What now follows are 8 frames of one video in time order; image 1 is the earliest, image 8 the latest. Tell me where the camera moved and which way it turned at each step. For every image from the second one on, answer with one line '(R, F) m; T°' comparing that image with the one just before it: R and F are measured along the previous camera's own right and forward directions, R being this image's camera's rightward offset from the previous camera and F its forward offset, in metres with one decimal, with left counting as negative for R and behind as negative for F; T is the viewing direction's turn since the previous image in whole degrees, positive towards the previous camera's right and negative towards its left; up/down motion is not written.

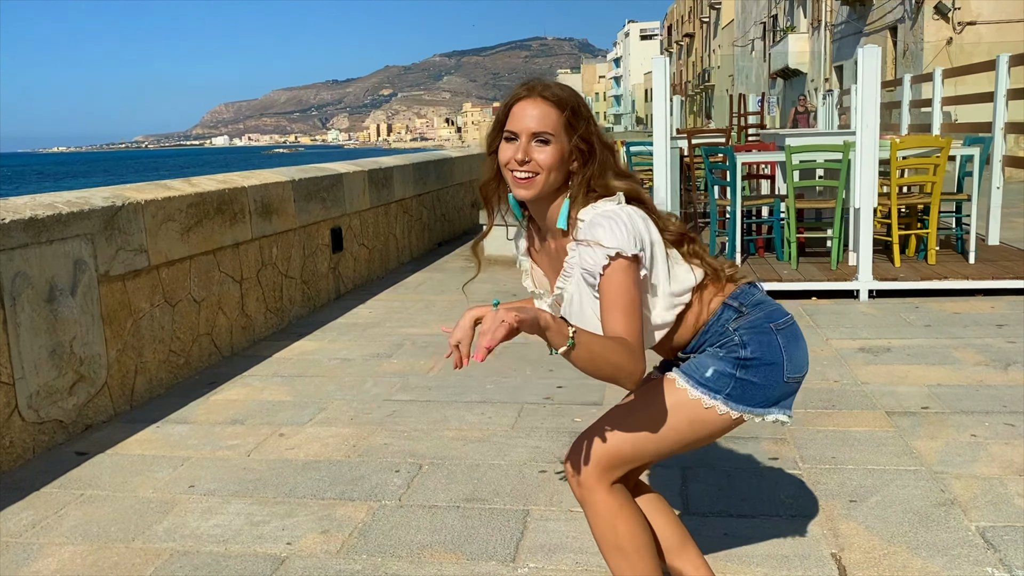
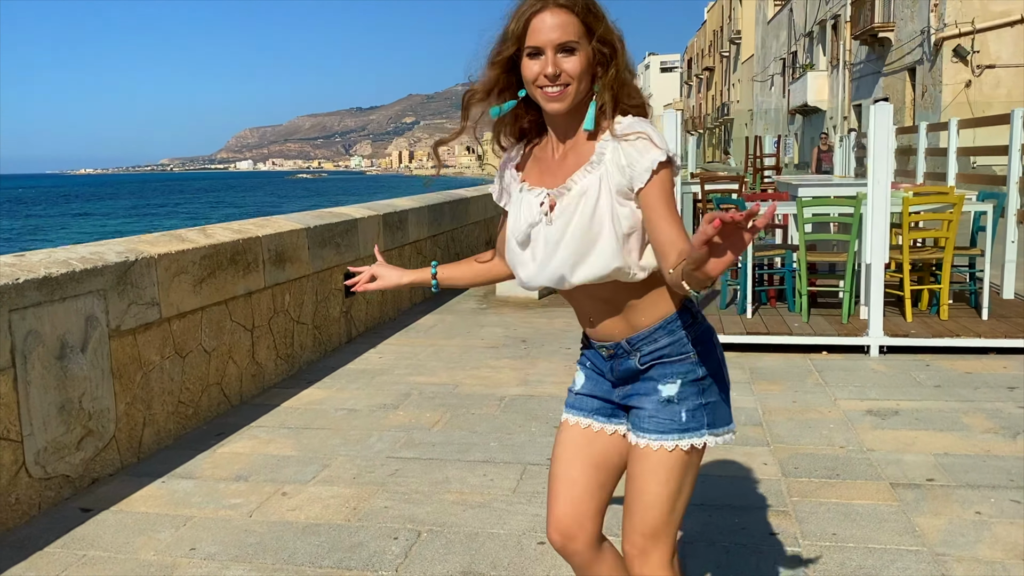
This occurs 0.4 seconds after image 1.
(+0.1, 0.0) m; -1°
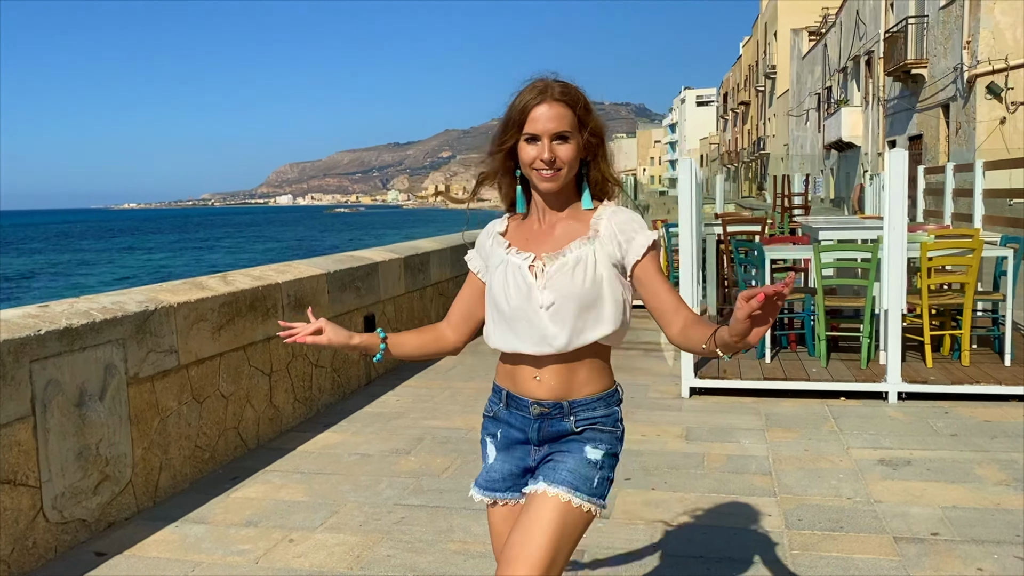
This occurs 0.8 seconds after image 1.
(+0.1, -0.1) m; -2°
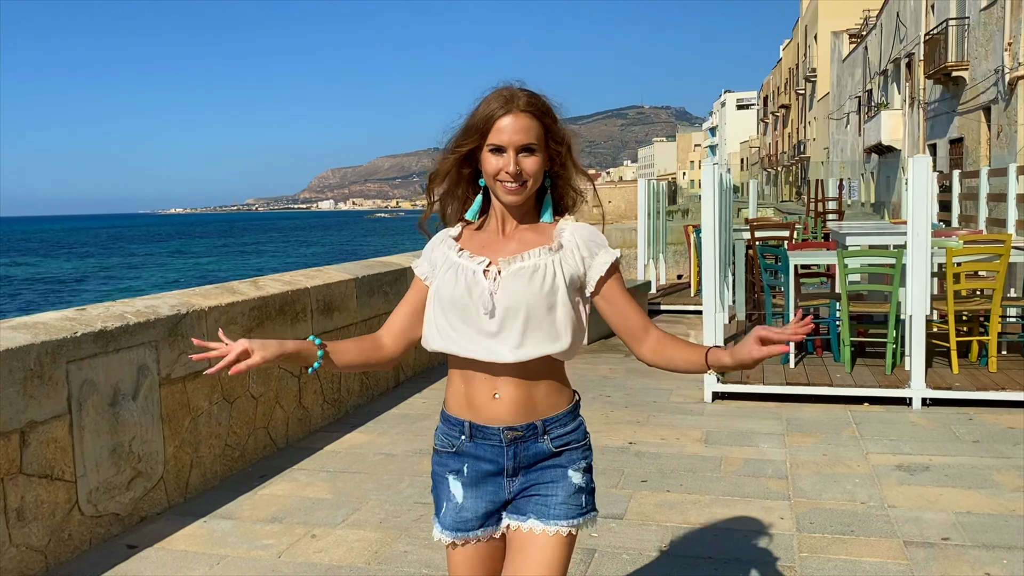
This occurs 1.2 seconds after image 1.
(+0.1, -0.1) m; -2°
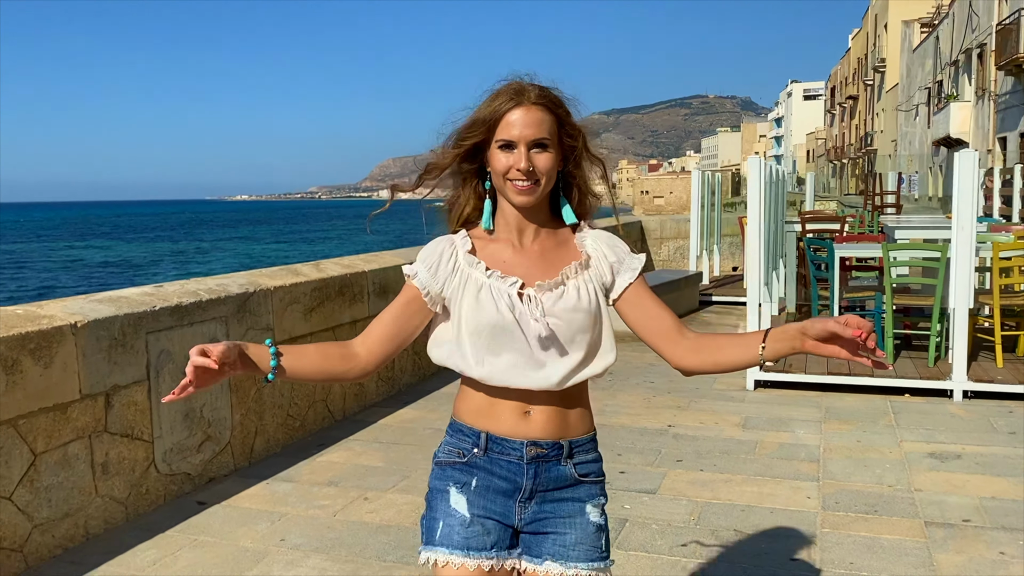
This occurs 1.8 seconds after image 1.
(+0.1, -0.3) m; -4°
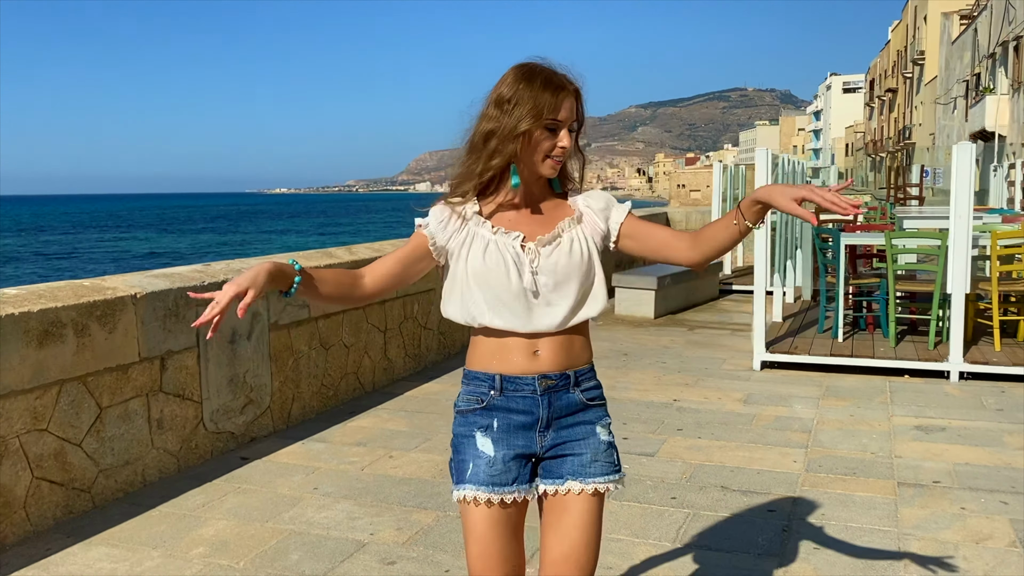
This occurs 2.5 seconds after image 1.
(+0.1, -0.4) m; -2°
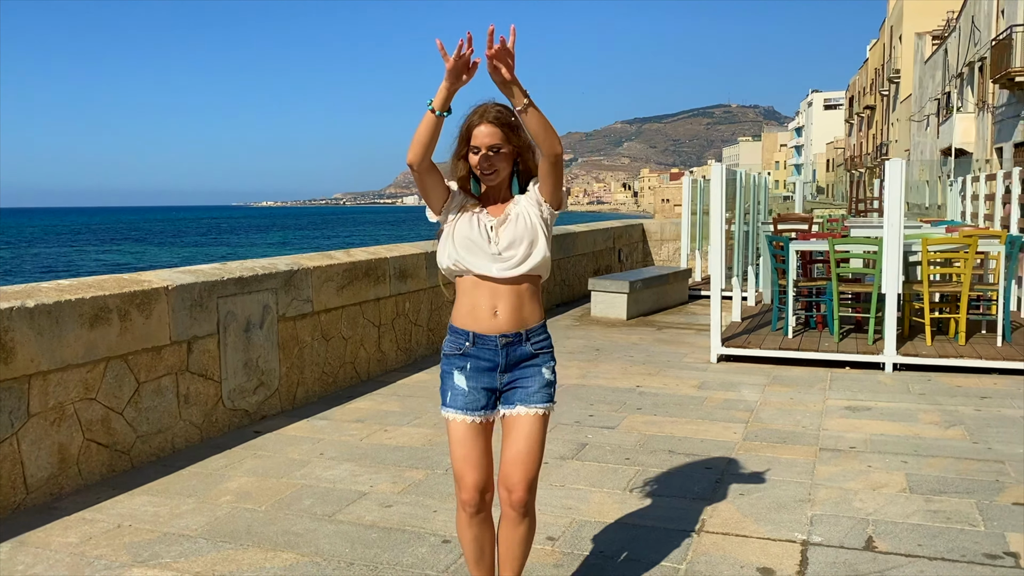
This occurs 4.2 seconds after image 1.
(0.0, -0.7) m; +1°
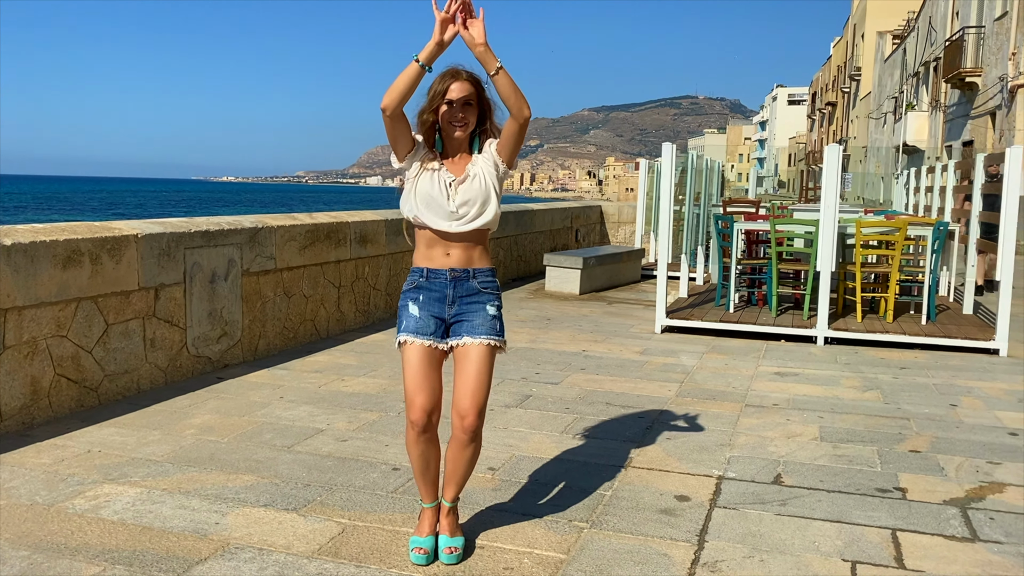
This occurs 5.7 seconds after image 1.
(+0.1, -0.3) m; +2°
